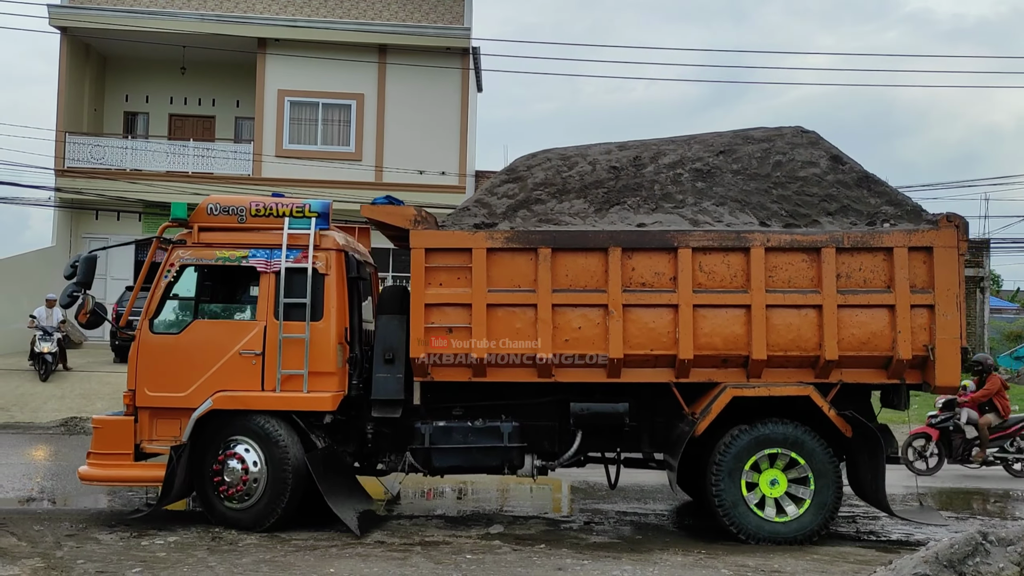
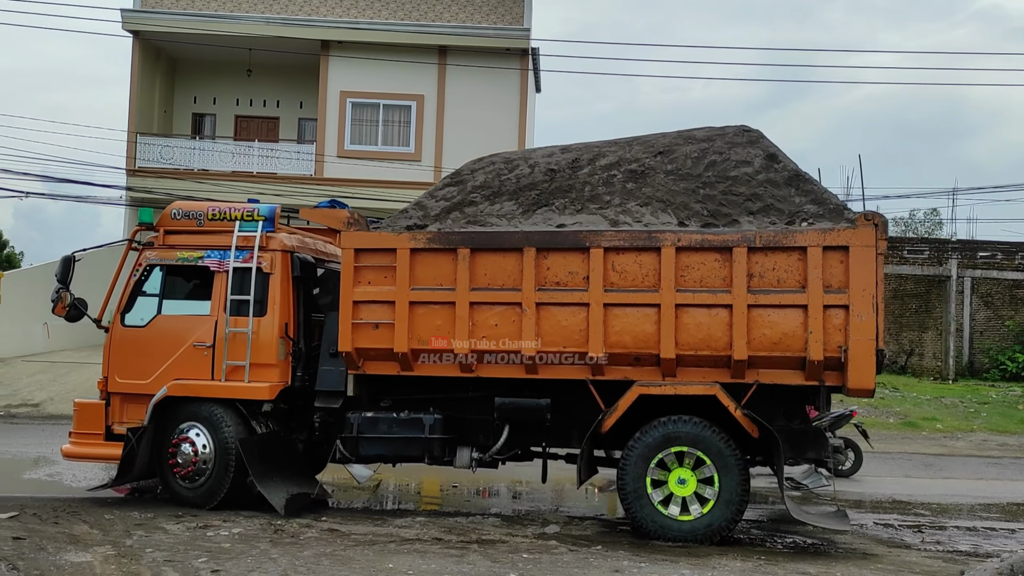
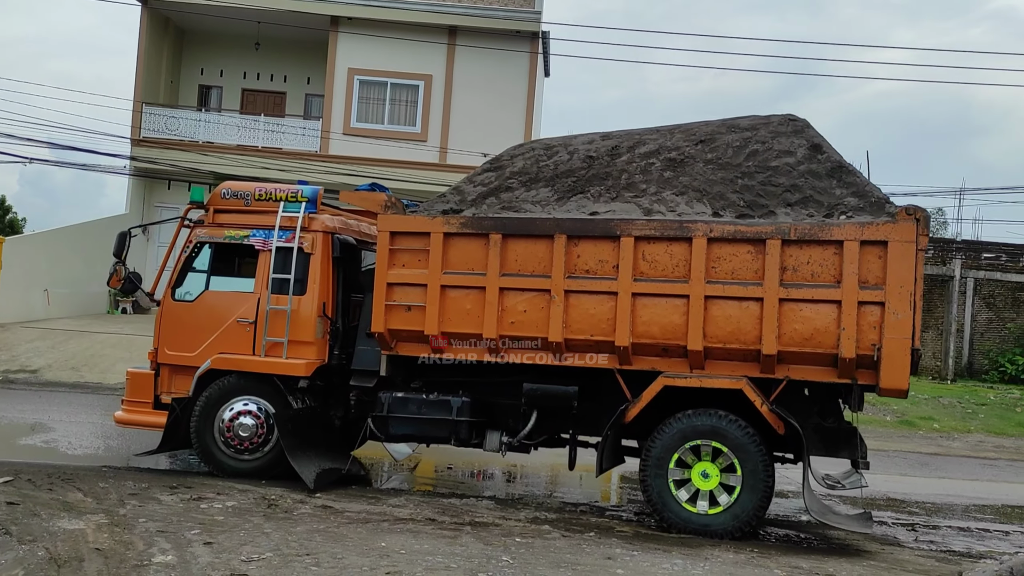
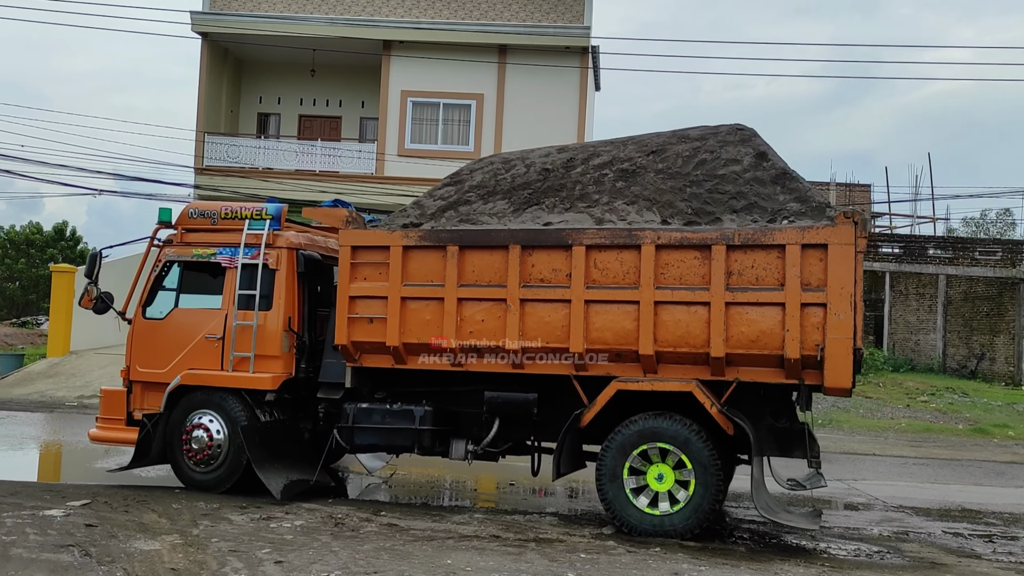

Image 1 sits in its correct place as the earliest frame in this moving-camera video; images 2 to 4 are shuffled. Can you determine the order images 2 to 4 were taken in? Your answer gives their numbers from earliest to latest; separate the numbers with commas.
2, 4, 3
